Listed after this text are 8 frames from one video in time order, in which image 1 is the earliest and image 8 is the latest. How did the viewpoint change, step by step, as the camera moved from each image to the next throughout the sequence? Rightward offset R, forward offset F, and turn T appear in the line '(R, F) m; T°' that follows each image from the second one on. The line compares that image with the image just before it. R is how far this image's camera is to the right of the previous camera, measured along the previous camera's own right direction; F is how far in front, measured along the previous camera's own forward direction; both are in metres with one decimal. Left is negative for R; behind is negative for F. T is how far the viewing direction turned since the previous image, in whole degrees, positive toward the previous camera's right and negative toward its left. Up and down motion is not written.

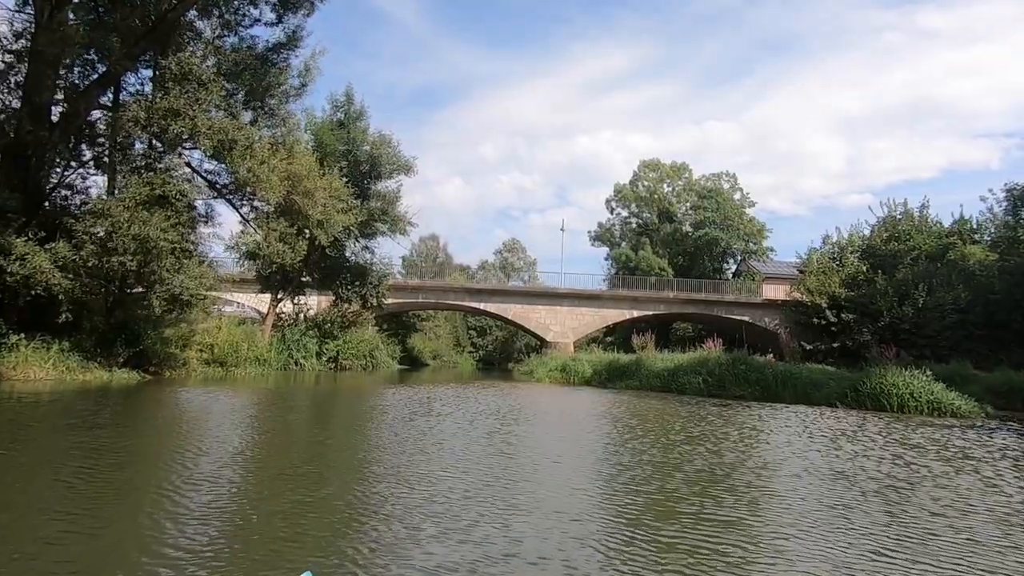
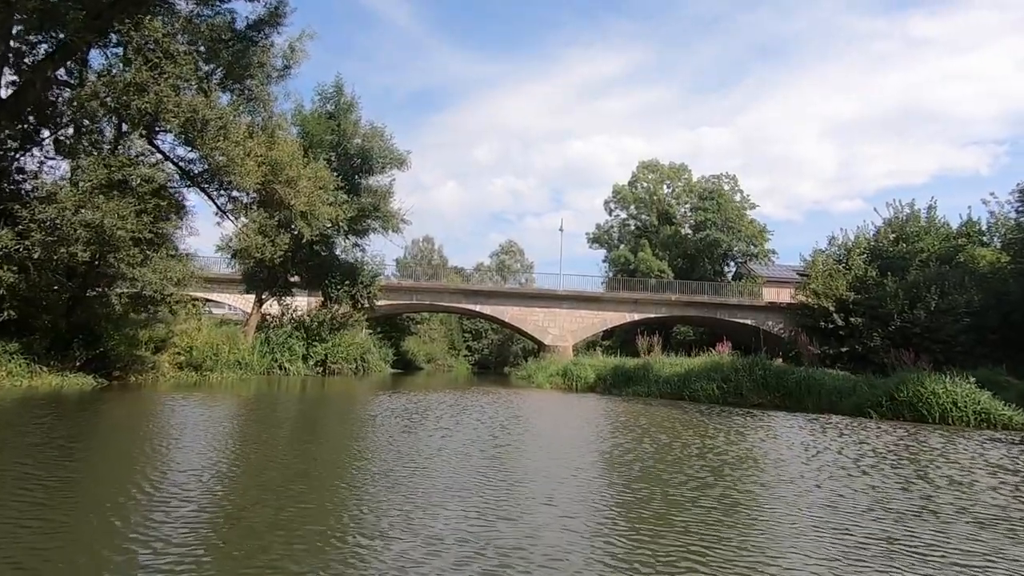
(-0.2, +1.6) m; 0°
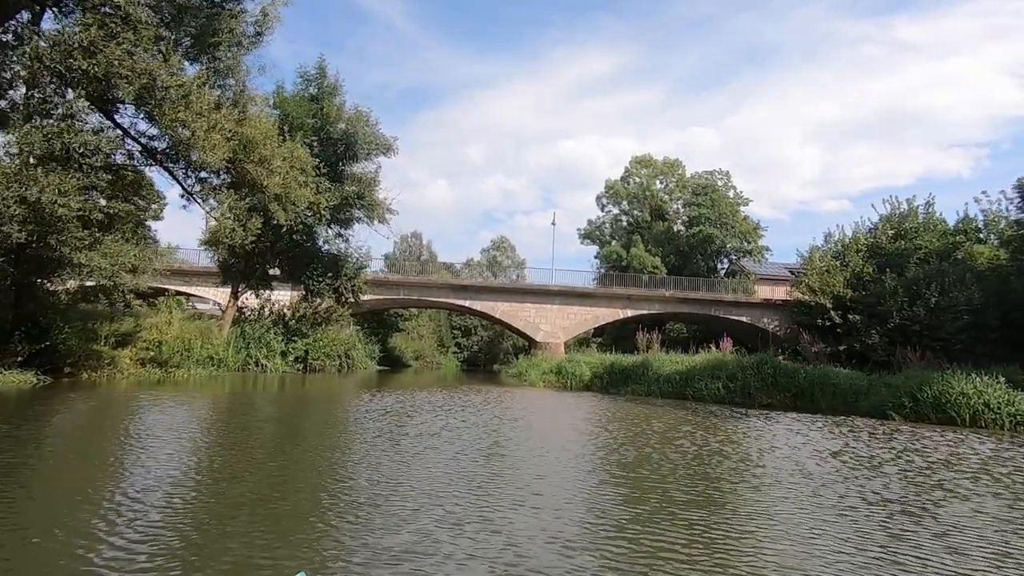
(-0.1, +1.4) m; +1°
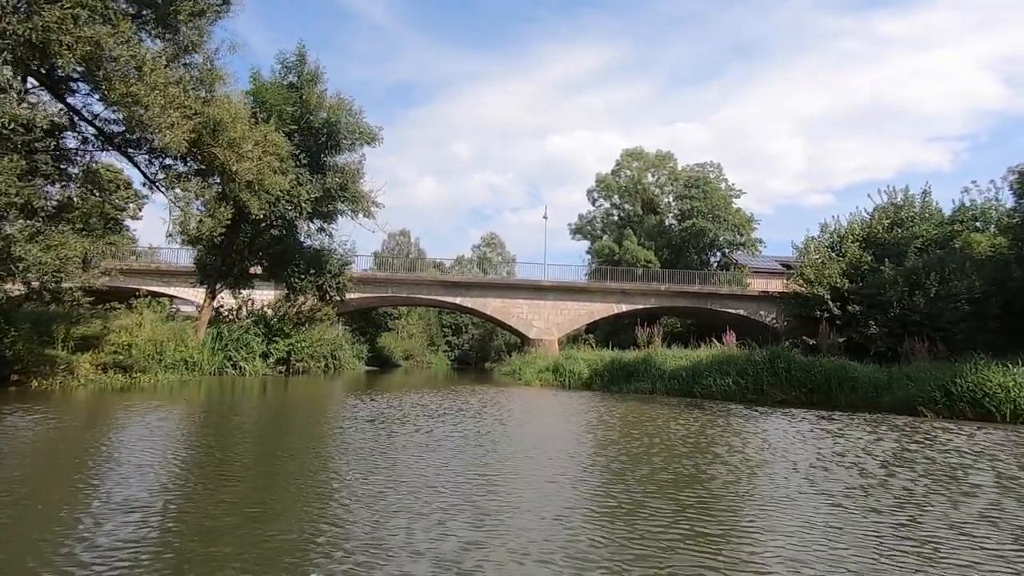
(-0.1, +1.3) m; +1°
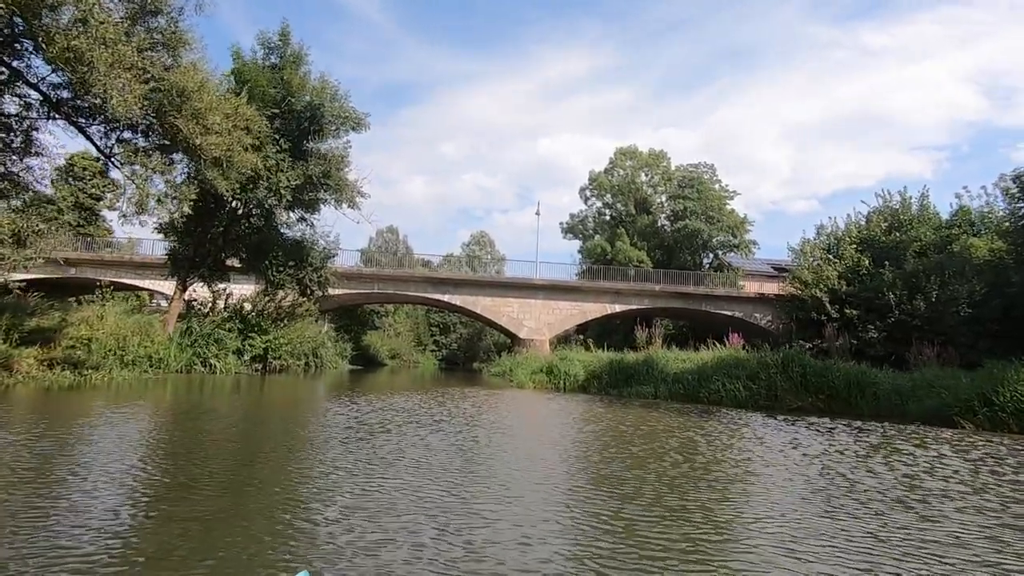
(-0.1, +1.5) m; +1°
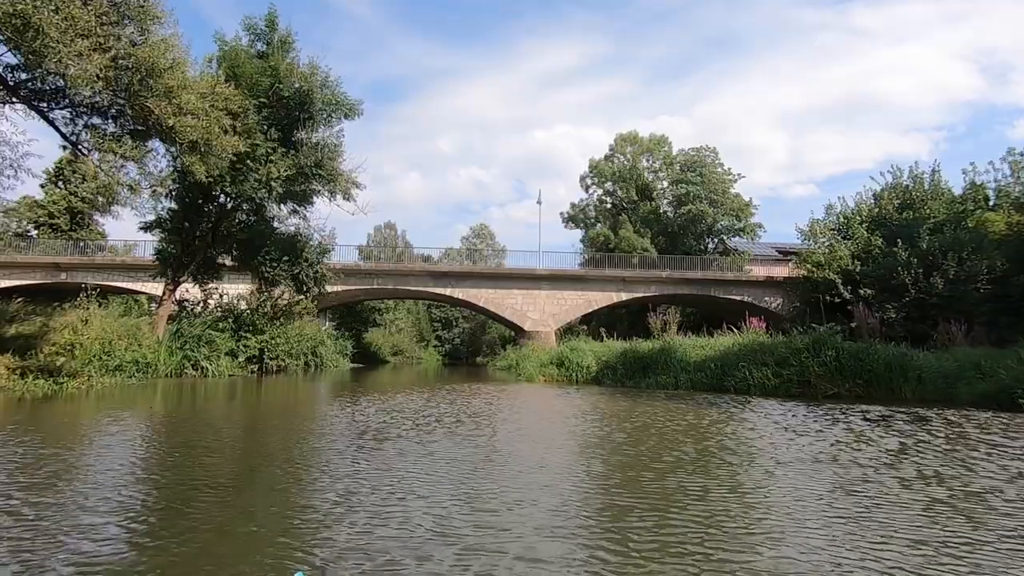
(-0.2, +1.2) m; 0°
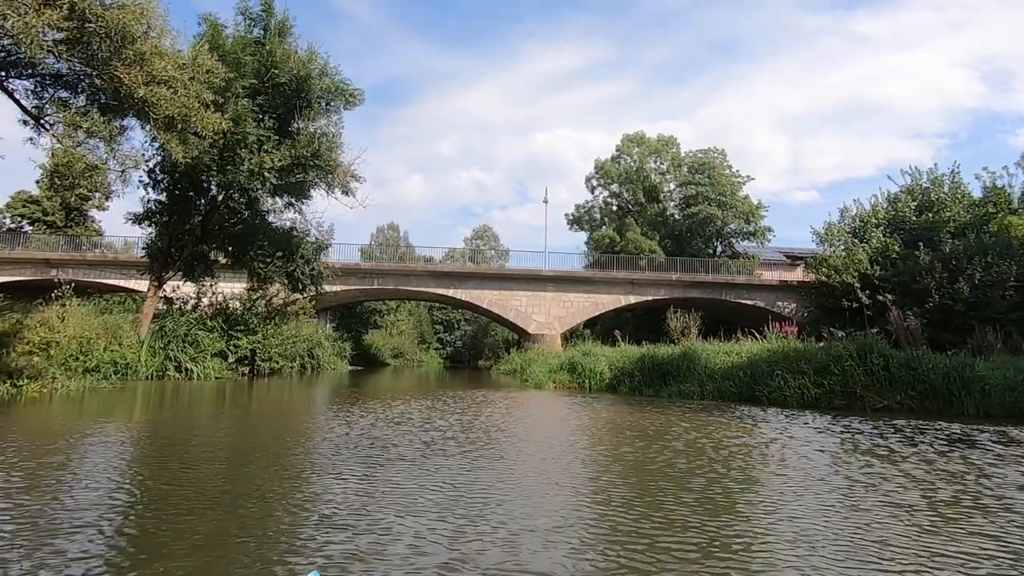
(-0.2, +1.5) m; 0°
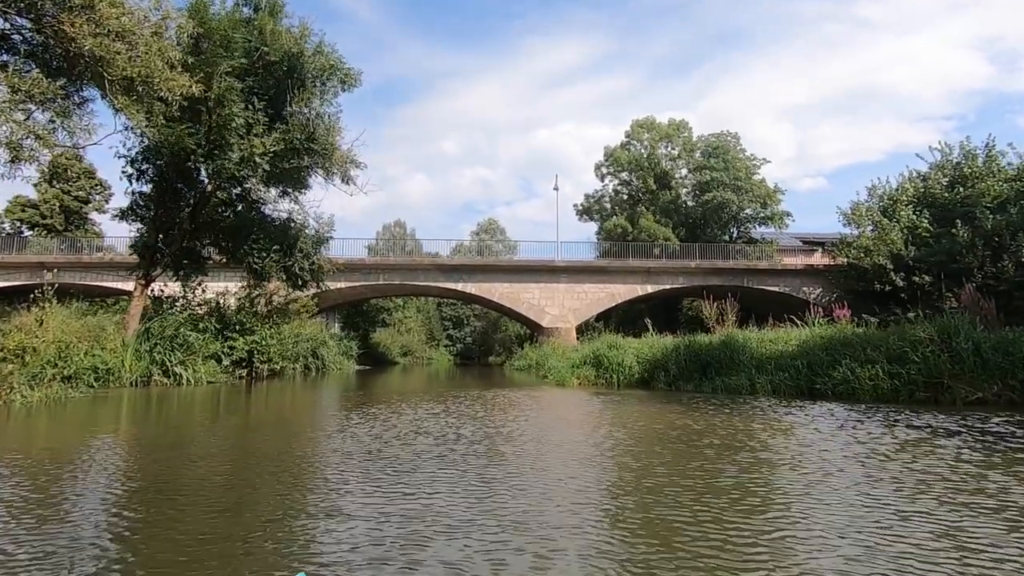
(-0.3, +1.9) m; -1°
